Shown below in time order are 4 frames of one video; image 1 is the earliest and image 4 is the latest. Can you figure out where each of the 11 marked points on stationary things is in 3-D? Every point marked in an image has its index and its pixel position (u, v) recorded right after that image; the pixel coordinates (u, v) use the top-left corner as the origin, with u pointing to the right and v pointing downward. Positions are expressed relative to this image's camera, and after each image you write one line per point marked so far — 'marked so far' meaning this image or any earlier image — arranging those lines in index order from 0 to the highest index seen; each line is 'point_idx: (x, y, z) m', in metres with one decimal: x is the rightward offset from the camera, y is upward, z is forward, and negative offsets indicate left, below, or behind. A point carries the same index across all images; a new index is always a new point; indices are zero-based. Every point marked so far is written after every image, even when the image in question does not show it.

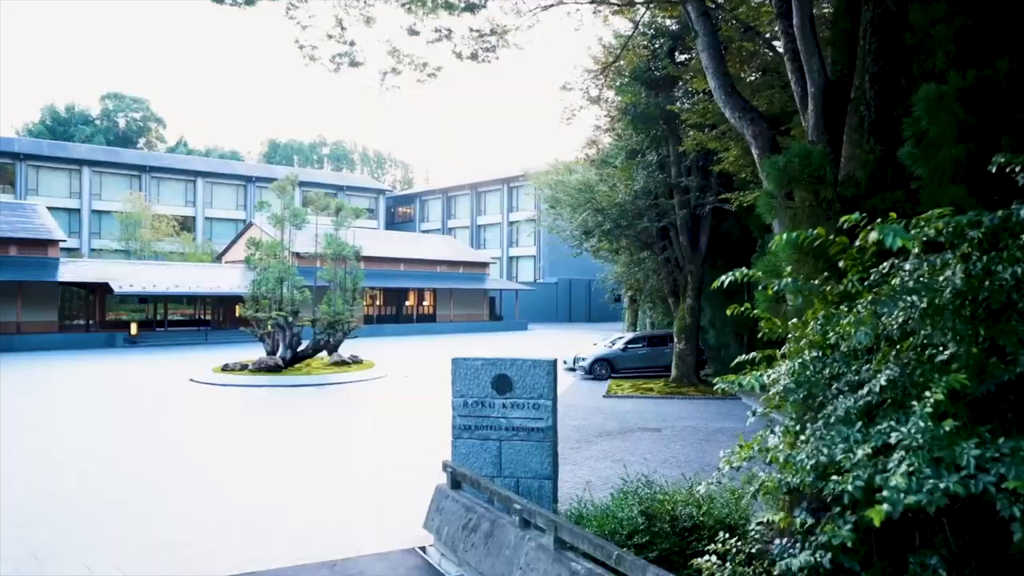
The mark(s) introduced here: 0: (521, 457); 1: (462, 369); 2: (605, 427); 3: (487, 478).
0: (+0.1, -1.6, +7.1) m
1: (-0.5, -0.8, +7.2) m
2: (+1.7, -2.5, +13.5) m
3: (-0.2, -1.8, +7.2) m
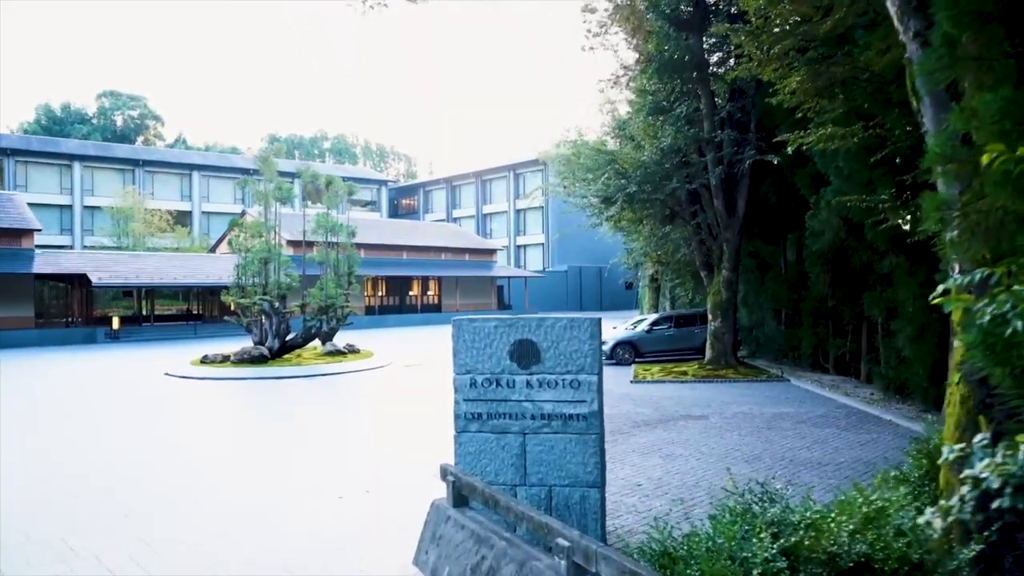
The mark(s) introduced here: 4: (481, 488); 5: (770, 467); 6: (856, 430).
0: (+0.3, -1.2, +5.0) m
1: (-0.3, -0.3, +5.1) m
2: (+2.0, -2.0, +11.3) m
3: (0.0, -1.4, +5.1) m
4: (-0.2, -1.1, +4.1) m
5: (+2.7, -1.9, +7.6) m
6: (+4.4, -1.8, +9.5) m
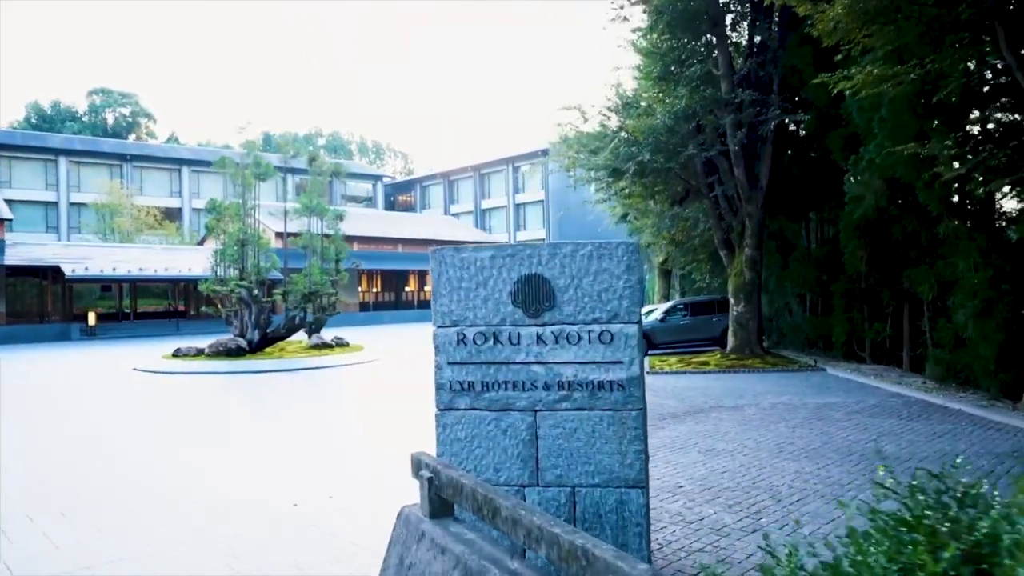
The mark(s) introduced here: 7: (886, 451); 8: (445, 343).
0: (+0.3, -0.7, +3.5) m
1: (-0.3, +0.1, +3.6) m
2: (+2.0, -1.6, +9.8) m
3: (0.0, -1.0, +3.6) m
4: (-0.1, -0.7, +2.6) m
5: (+2.7, -1.4, +6.1) m
6: (+4.4, -1.4, +8.0) m
7: (+3.3, -1.4, +6.5) m
8: (-0.3, -0.3, +3.6) m
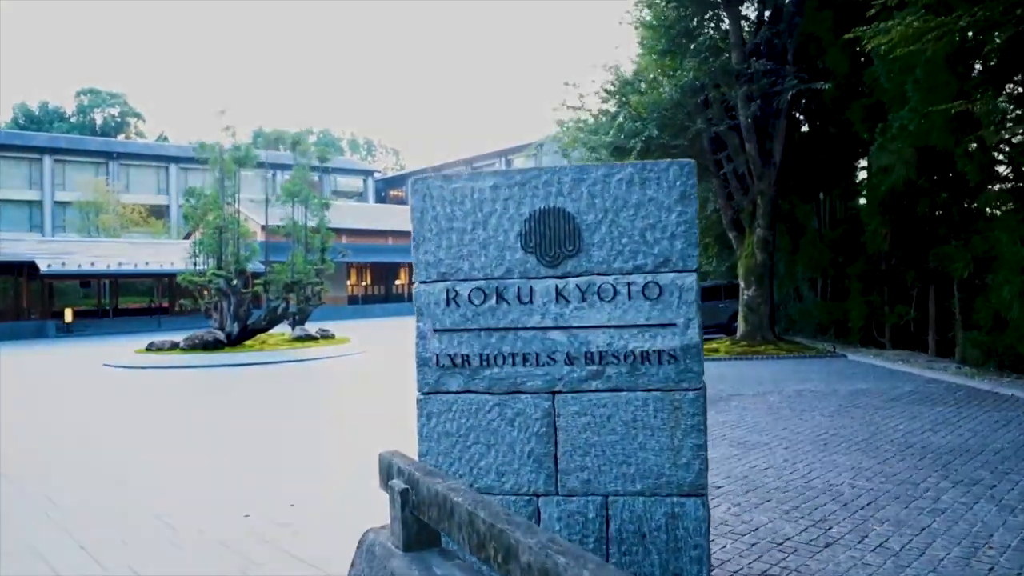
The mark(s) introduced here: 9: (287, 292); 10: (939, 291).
0: (+0.4, -0.5, +2.6) m
1: (-0.3, +0.3, +2.7) m
2: (+2.0, -1.3, +8.9) m
3: (0.0, -0.7, +2.7) m
4: (-0.1, -0.5, +1.7) m
5: (+2.7, -1.2, +5.2) m
6: (+4.5, -1.1, +7.1) m
7: (+3.3, -1.2, +5.6) m
8: (-0.3, -0.1, +2.7) m
9: (-5.5, -0.2, +18.6) m
10: (+6.9, 0.0, +12.0) m
